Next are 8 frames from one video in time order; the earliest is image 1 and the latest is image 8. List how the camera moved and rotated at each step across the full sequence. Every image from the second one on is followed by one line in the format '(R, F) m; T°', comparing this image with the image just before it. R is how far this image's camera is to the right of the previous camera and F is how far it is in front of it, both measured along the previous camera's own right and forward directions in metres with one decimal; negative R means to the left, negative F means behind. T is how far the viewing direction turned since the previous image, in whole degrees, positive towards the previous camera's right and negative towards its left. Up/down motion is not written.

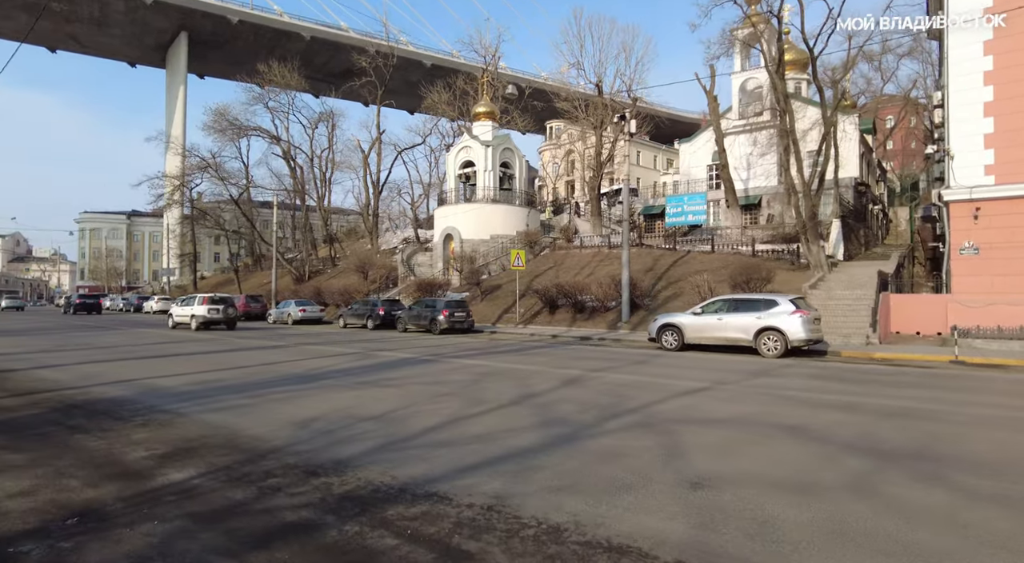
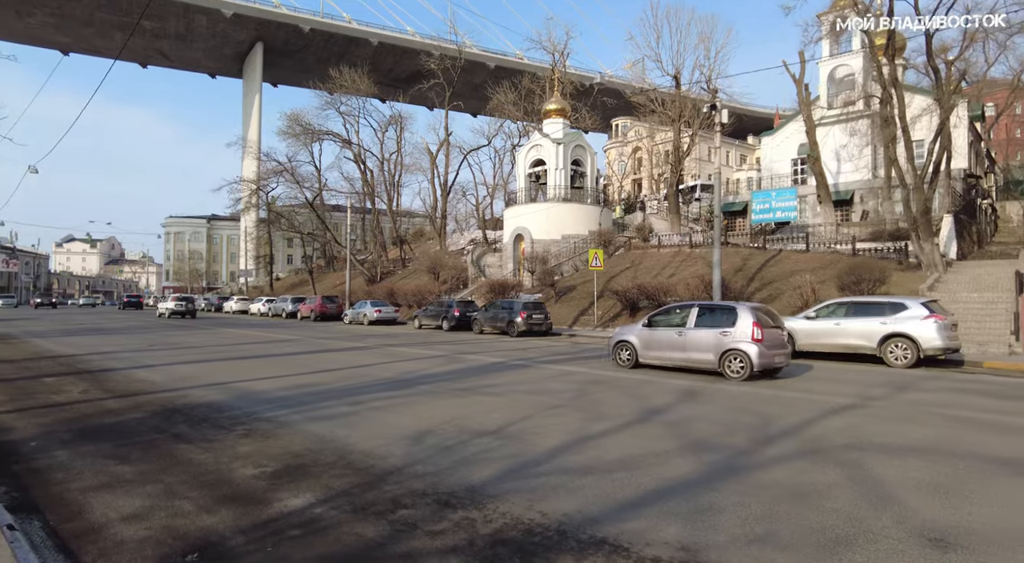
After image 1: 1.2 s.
(-0.6, +0.6) m; -6°
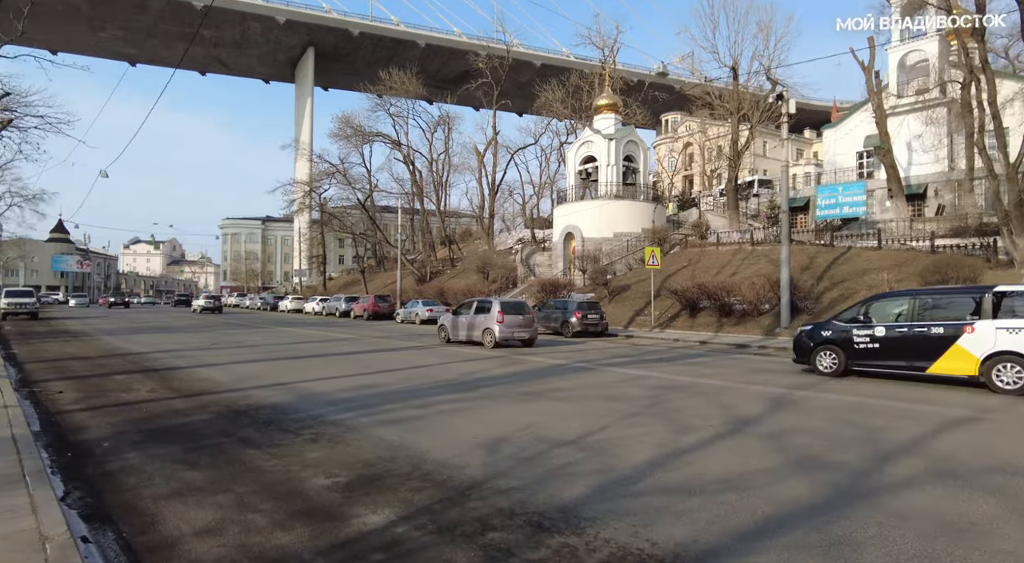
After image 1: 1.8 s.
(-0.3, +0.4) m; -4°
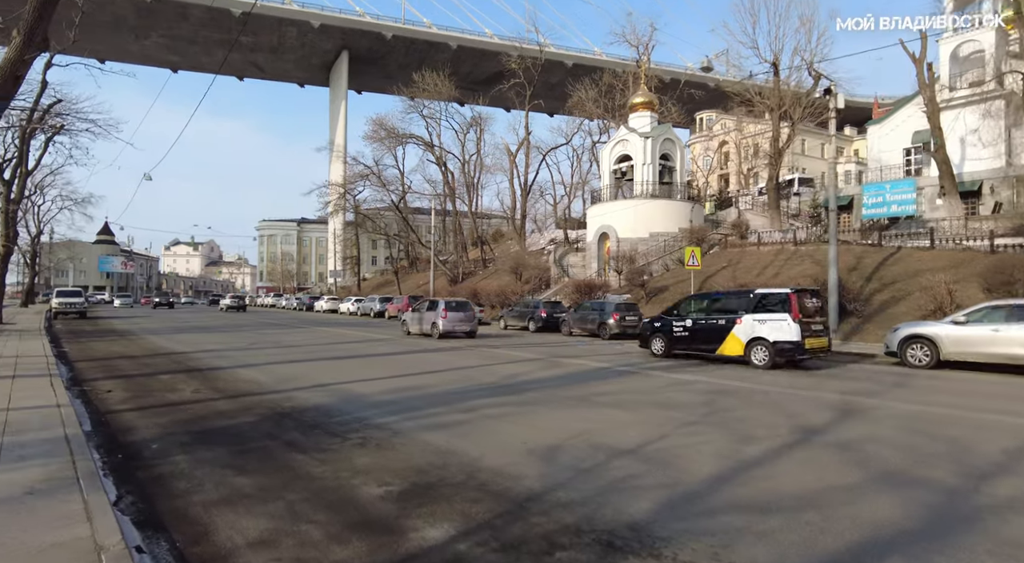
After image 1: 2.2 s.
(-0.2, +0.2) m; -3°
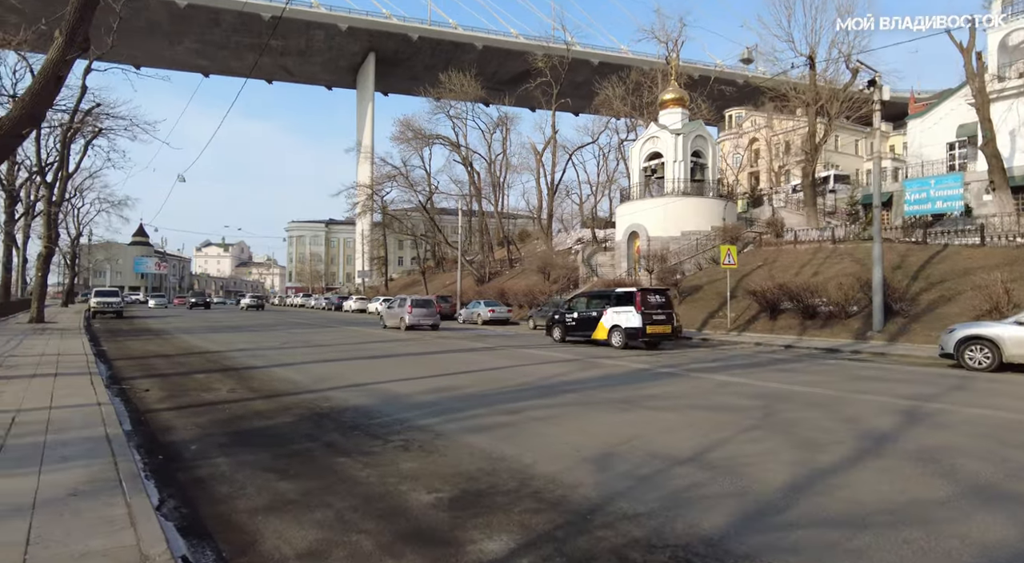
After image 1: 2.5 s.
(-0.2, +0.2) m; -2°
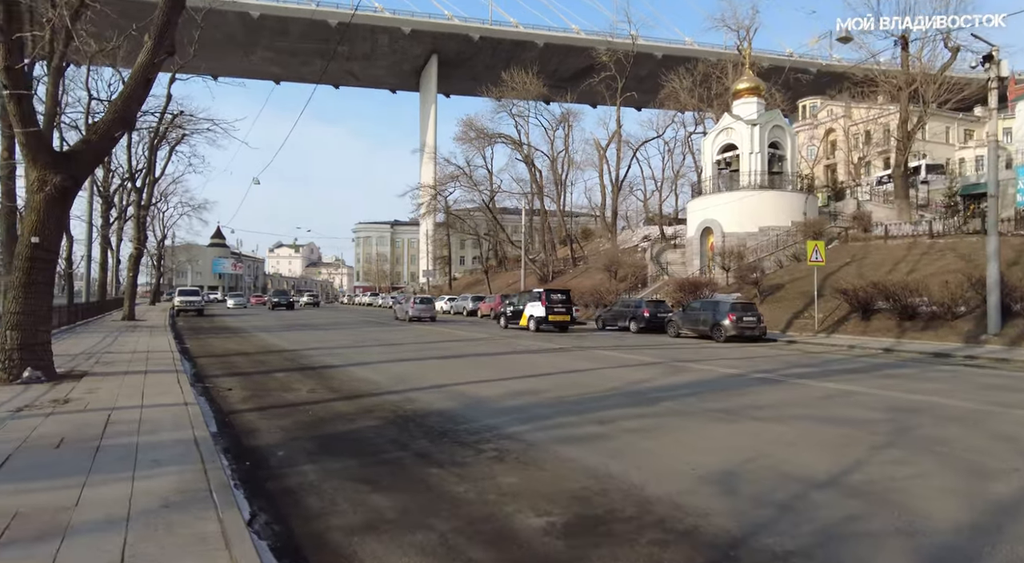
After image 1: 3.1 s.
(-0.3, +0.4) m; -5°
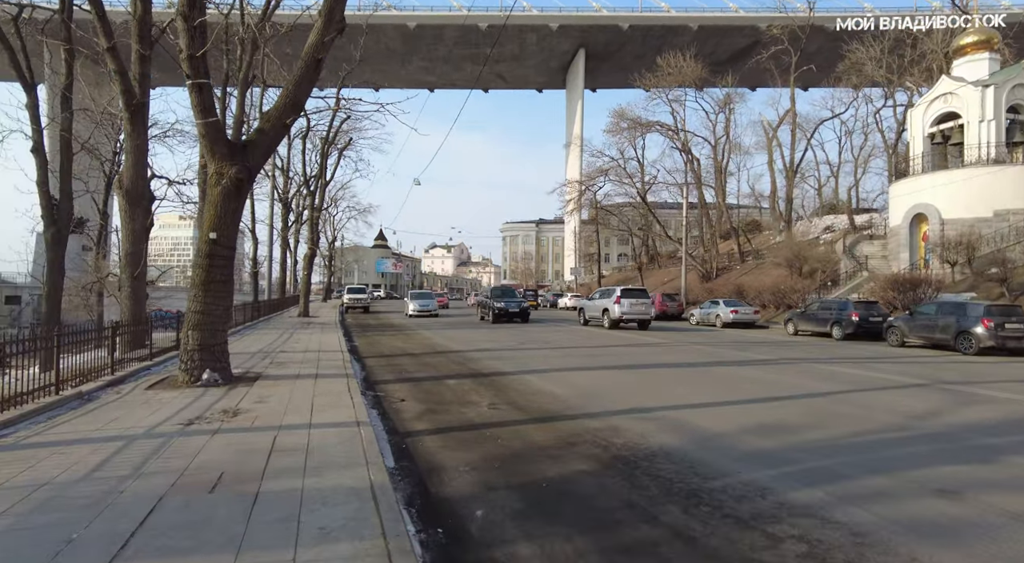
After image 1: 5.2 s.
(-1.0, +1.9) m; -13°
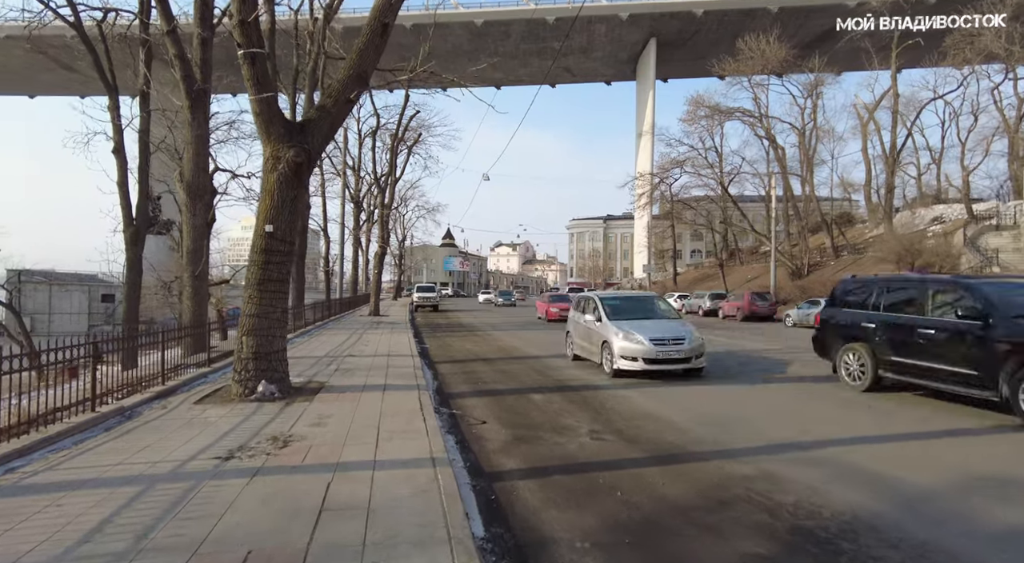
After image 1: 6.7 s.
(-0.5, +1.8) m; -6°
